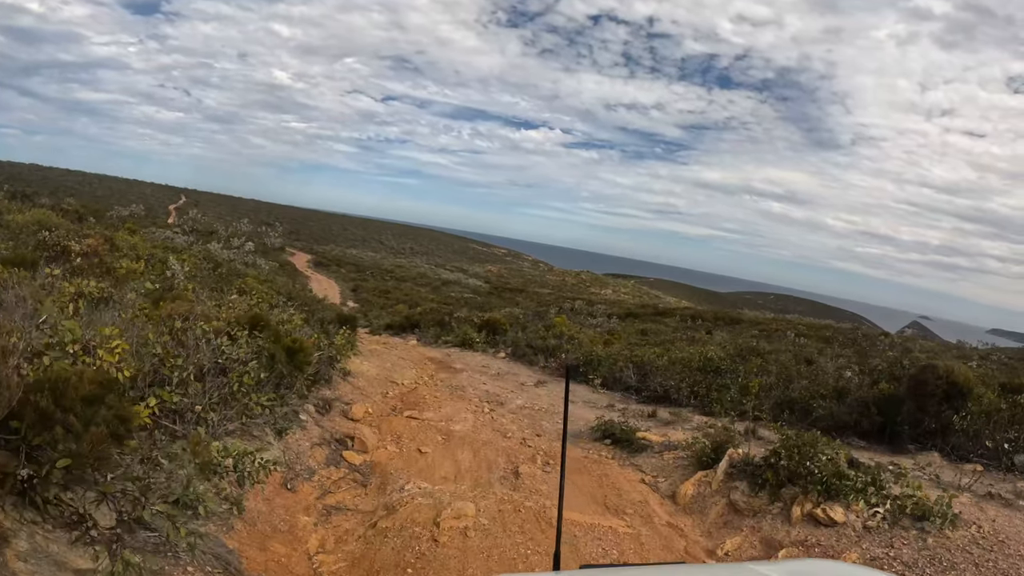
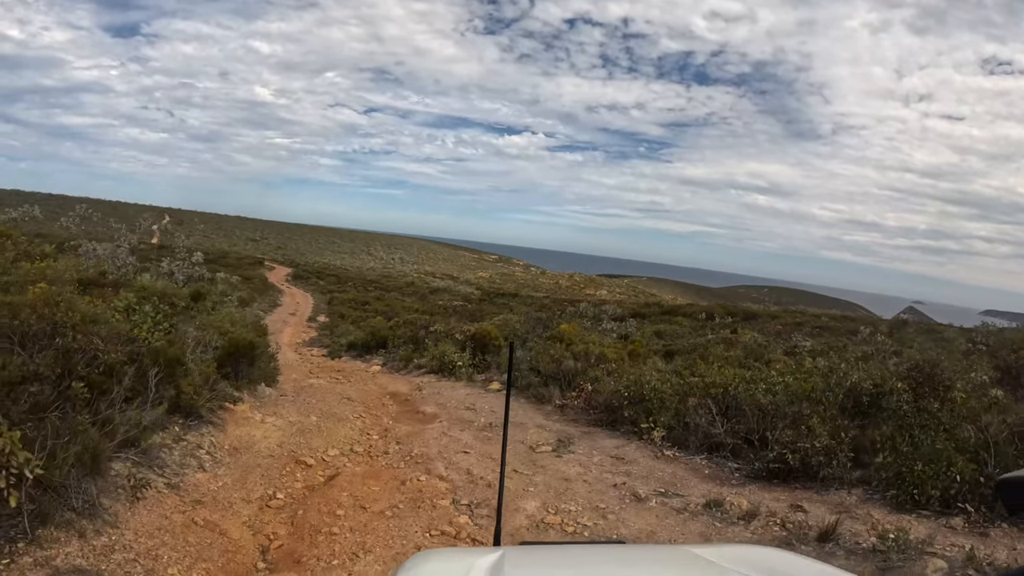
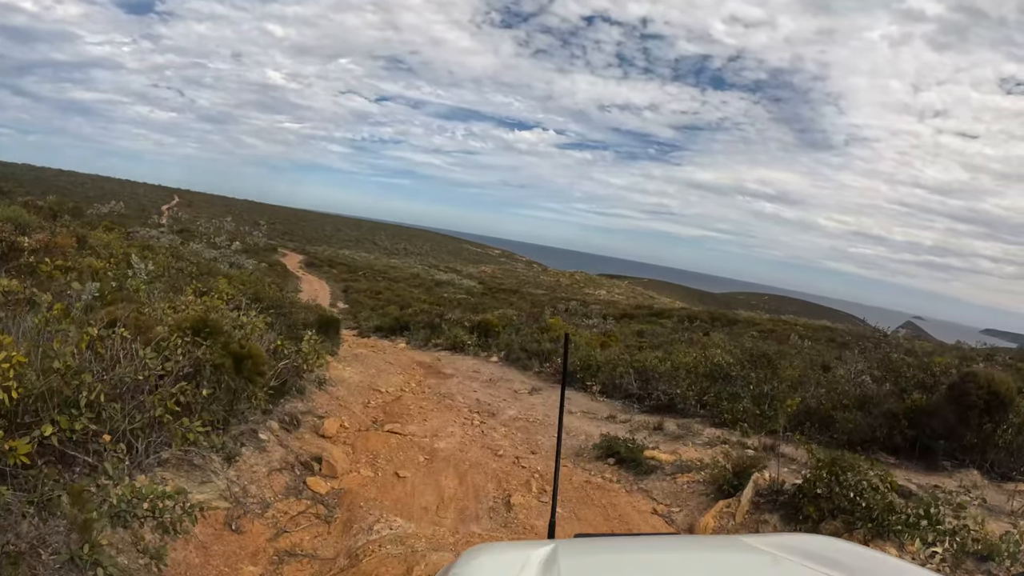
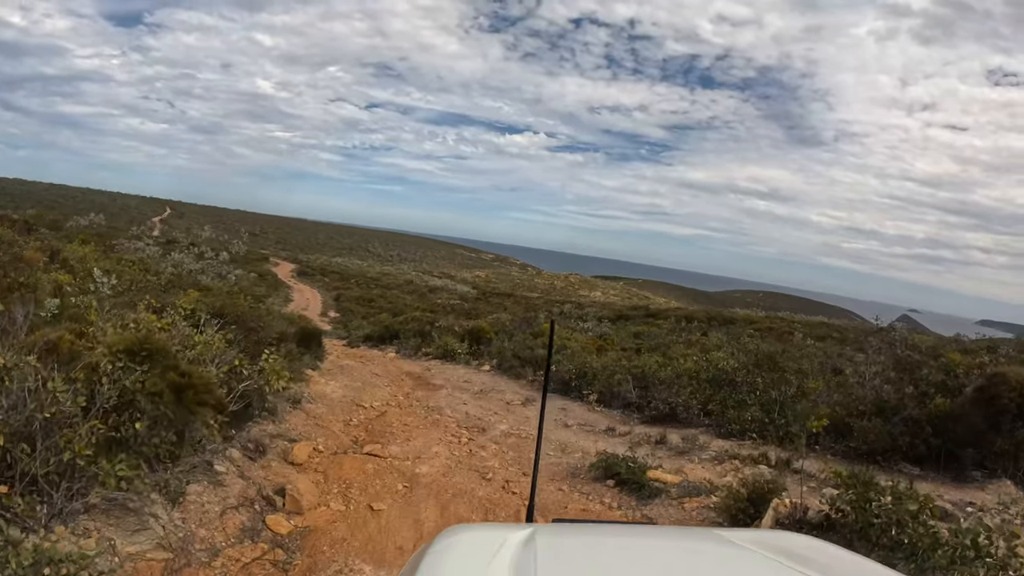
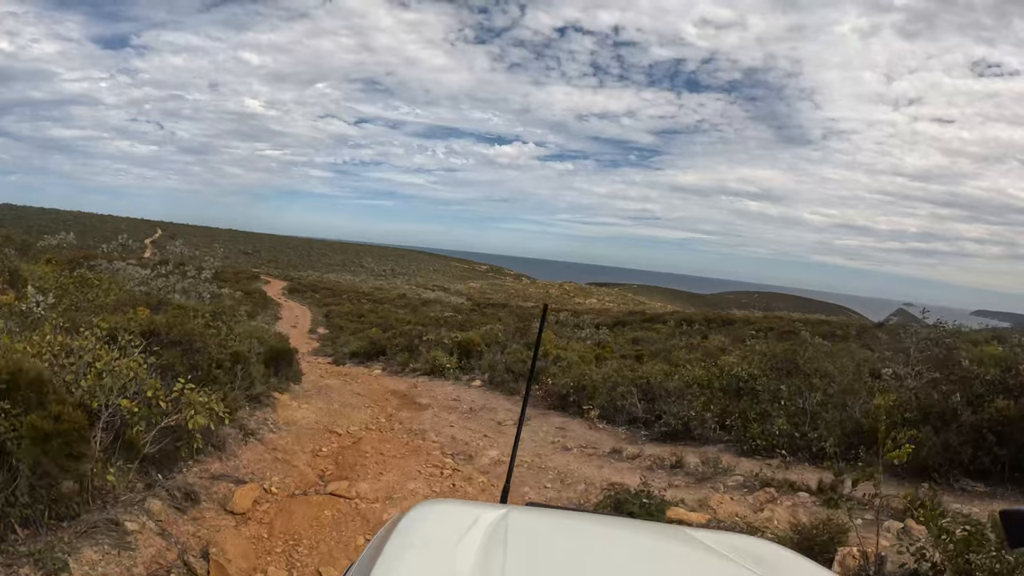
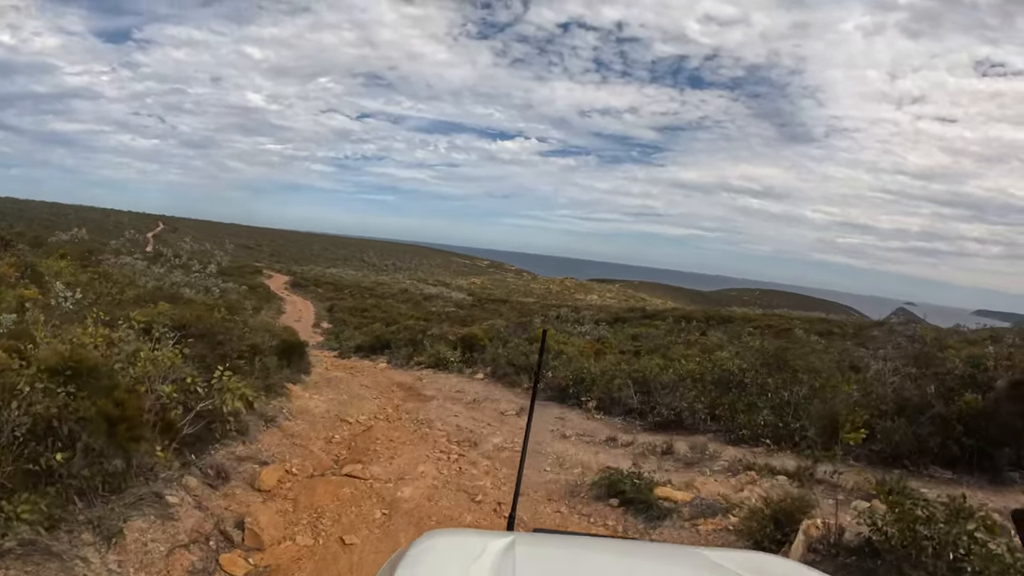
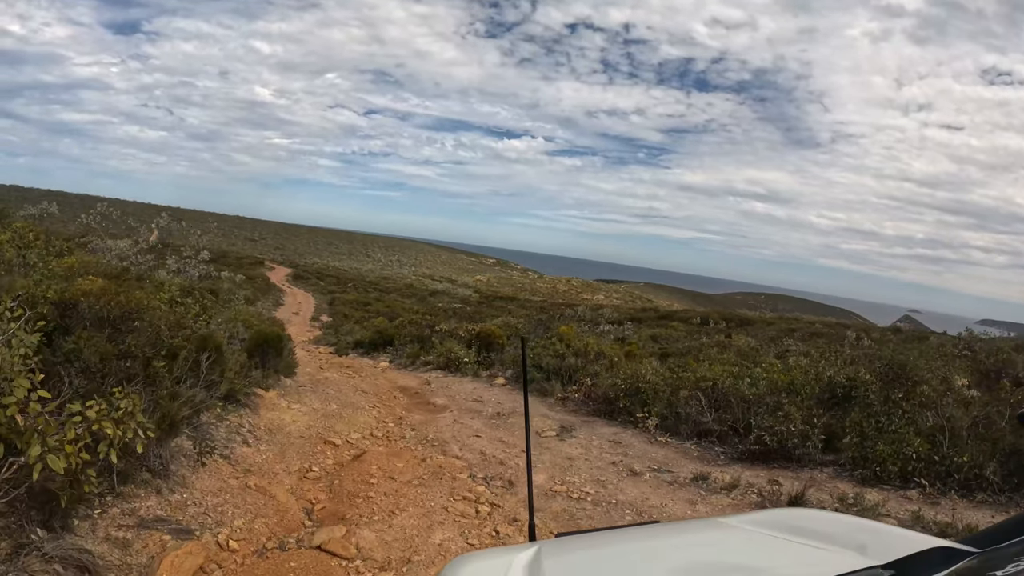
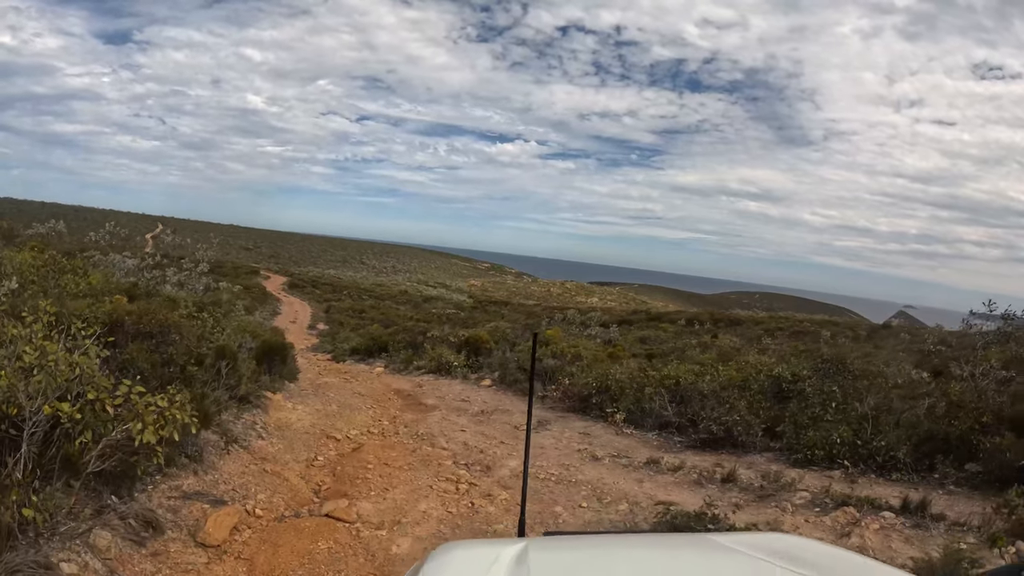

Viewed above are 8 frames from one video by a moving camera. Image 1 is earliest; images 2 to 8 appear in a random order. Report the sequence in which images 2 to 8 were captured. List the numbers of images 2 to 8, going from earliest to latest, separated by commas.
3, 4, 6, 5, 8, 7, 2
